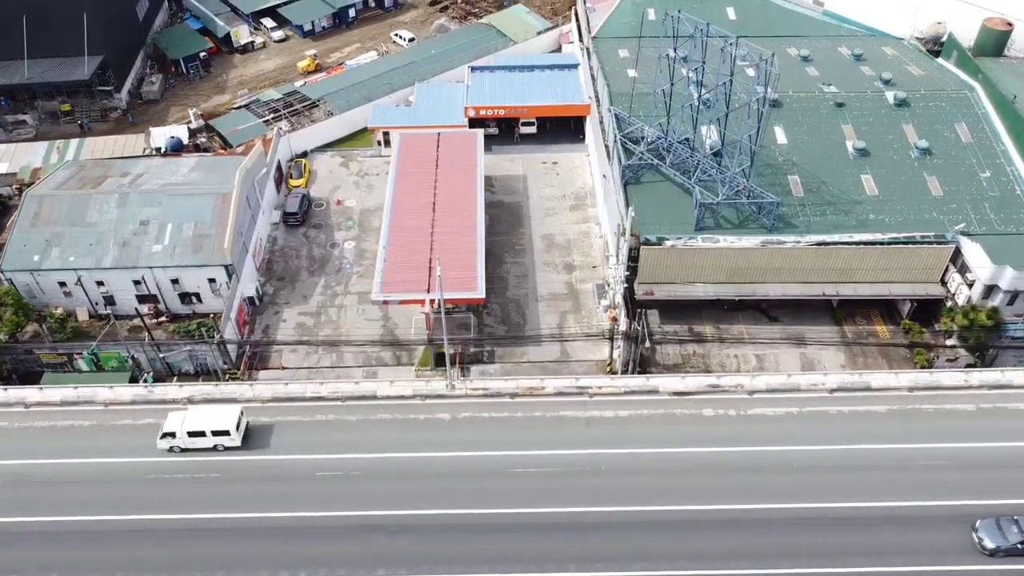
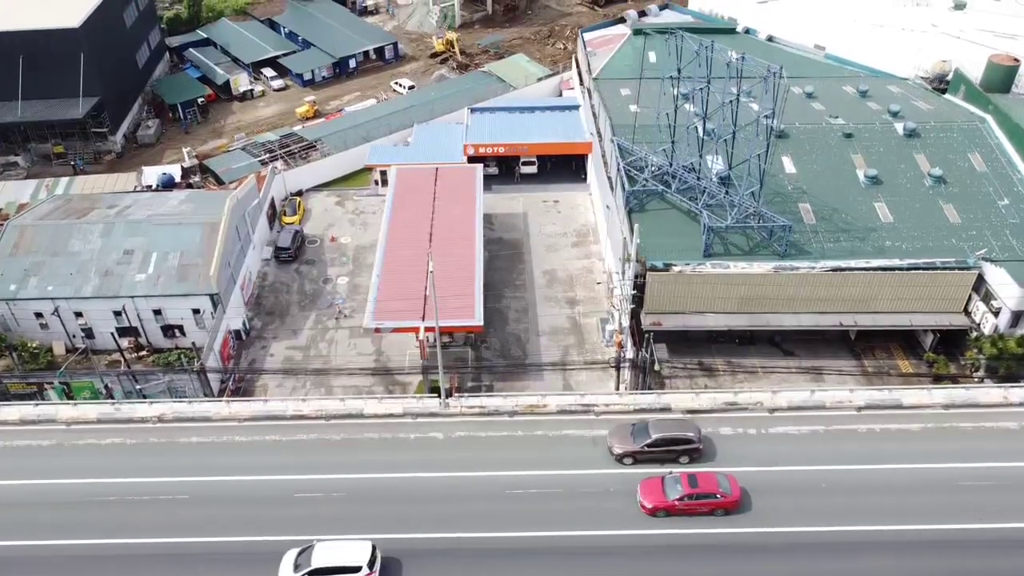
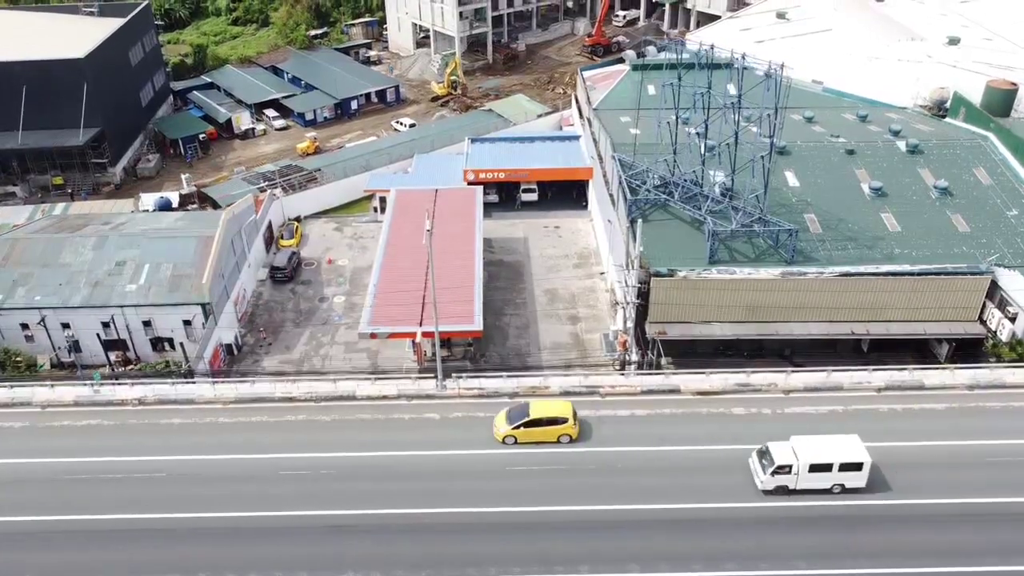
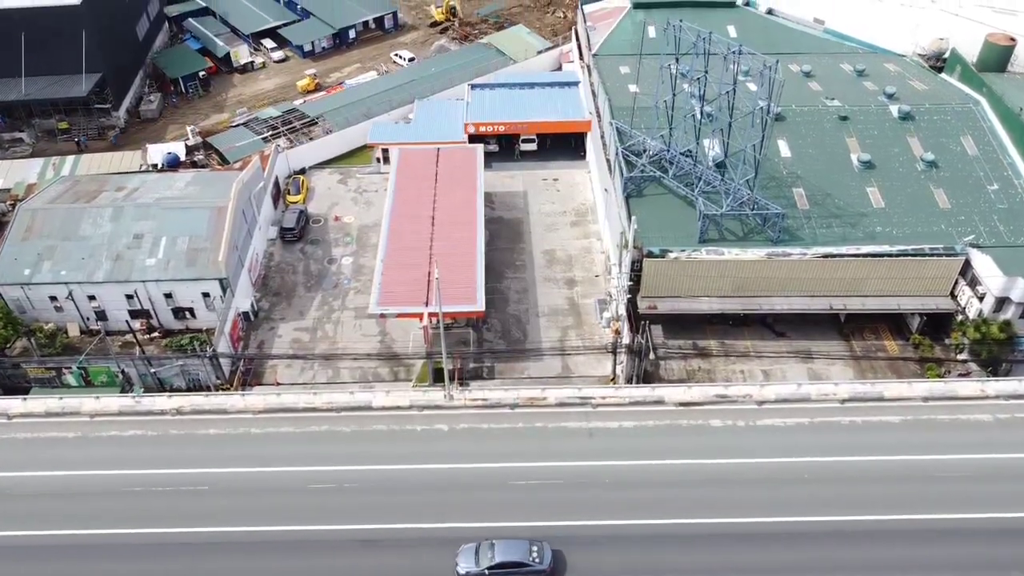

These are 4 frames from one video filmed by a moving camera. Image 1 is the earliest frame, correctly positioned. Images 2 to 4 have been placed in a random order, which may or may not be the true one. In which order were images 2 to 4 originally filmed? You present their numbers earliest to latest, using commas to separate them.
4, 2, 3
